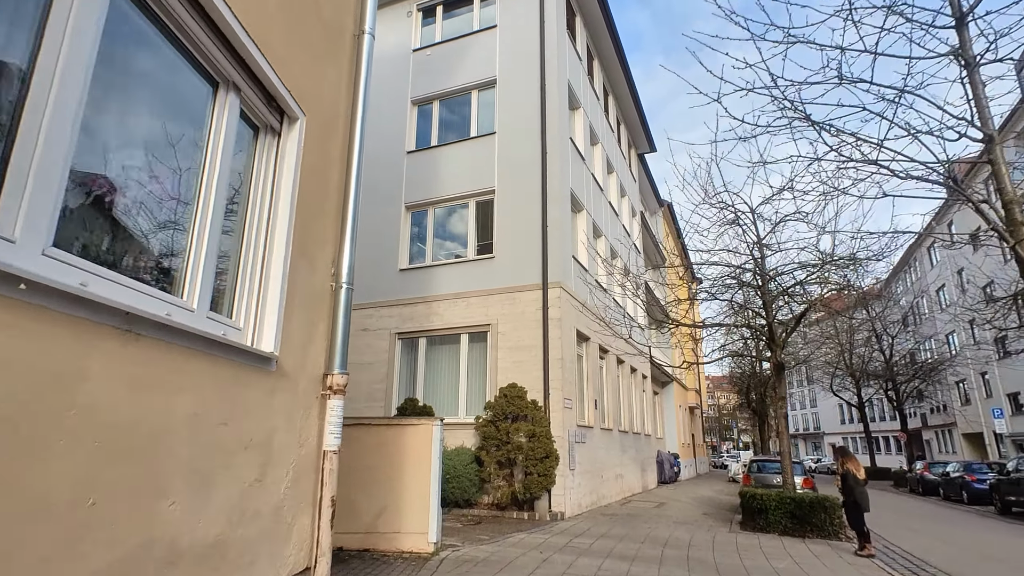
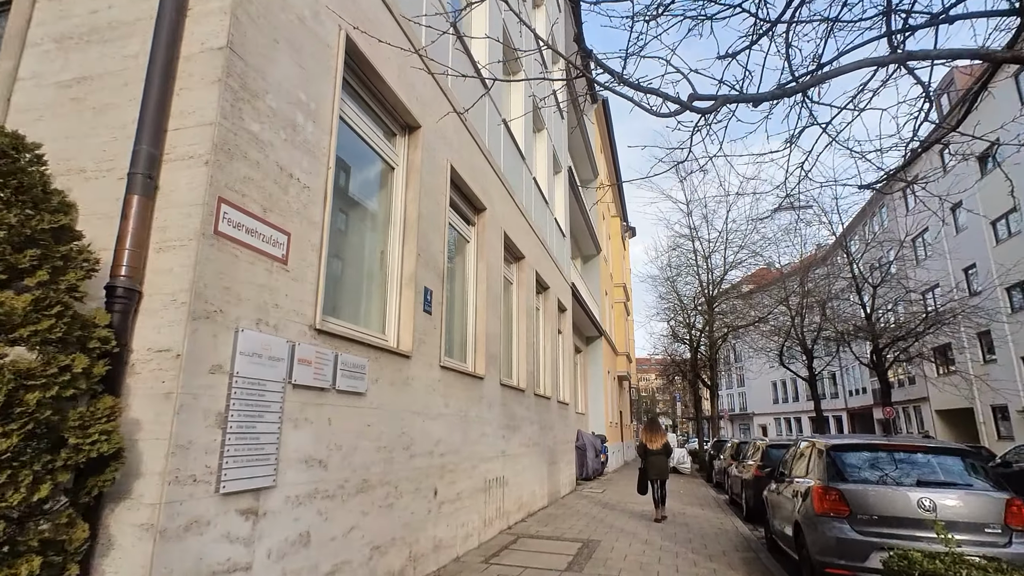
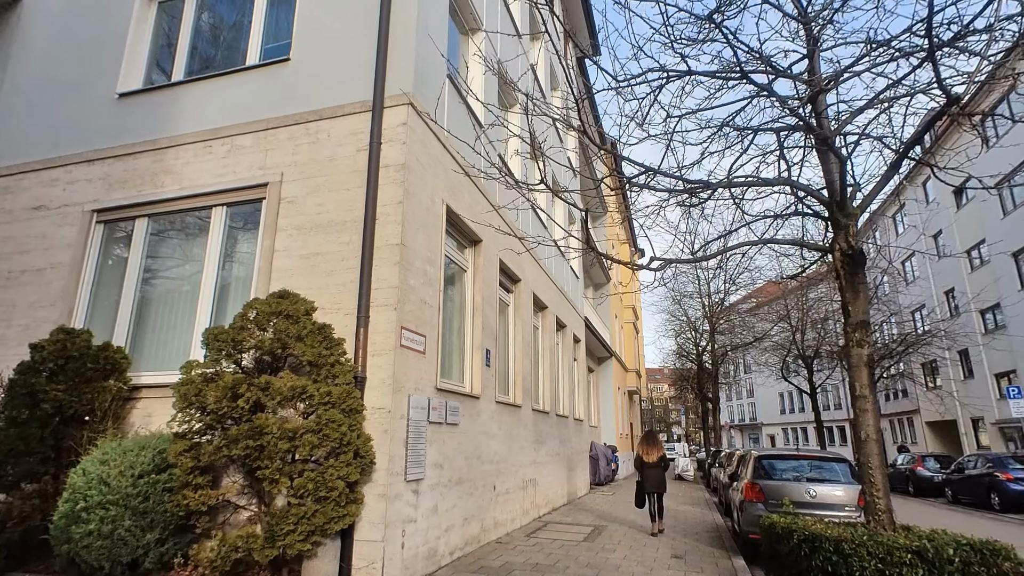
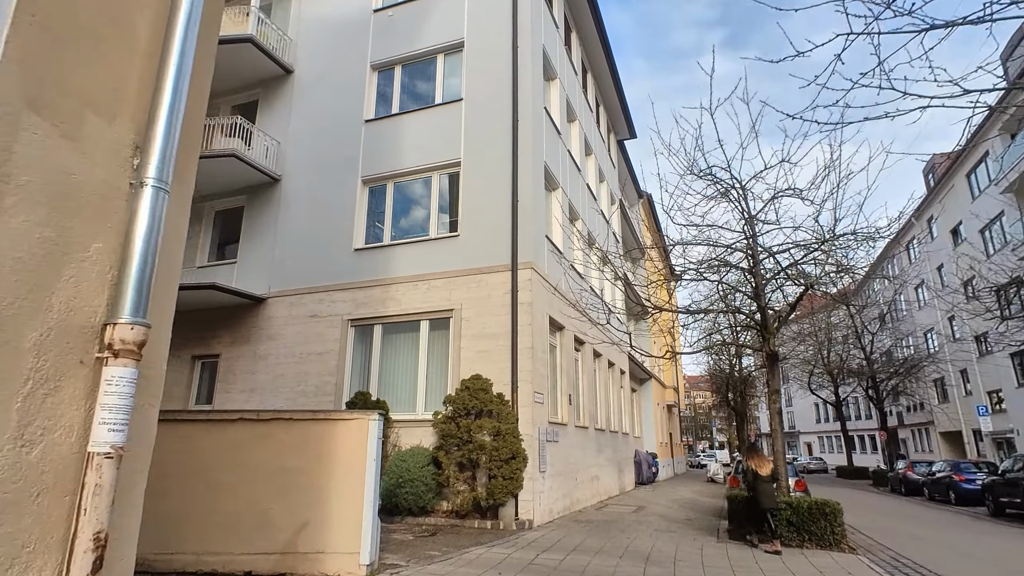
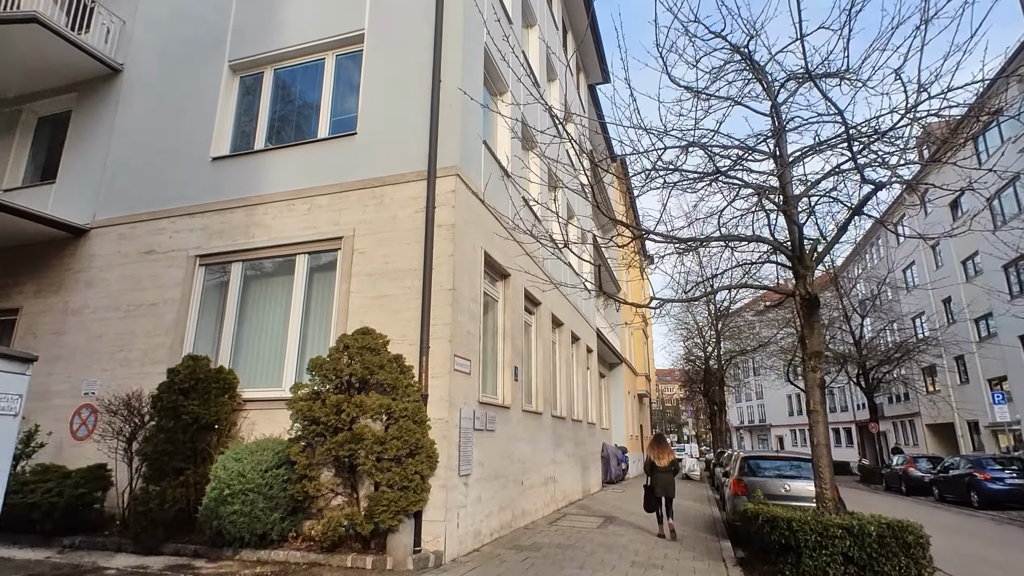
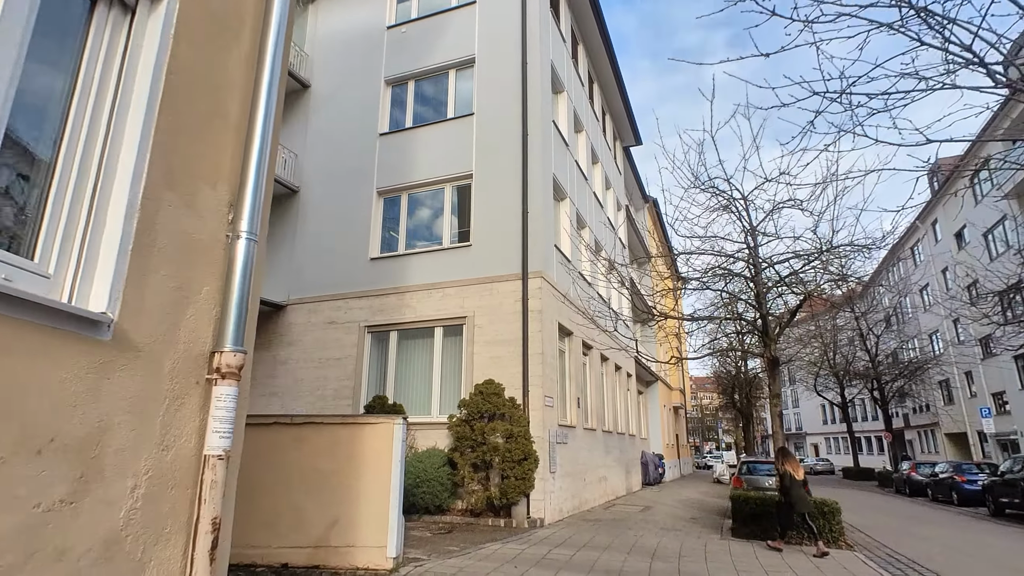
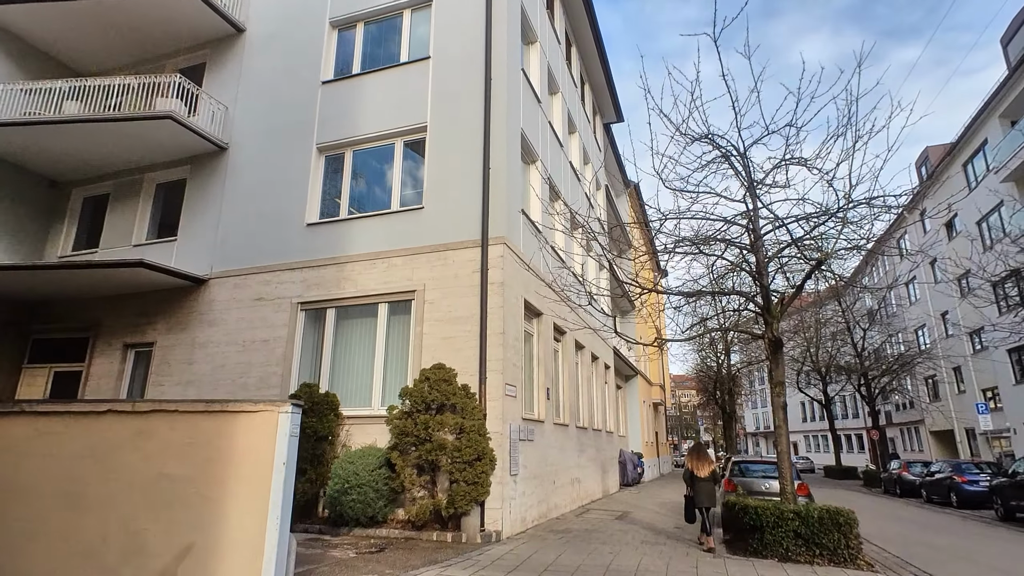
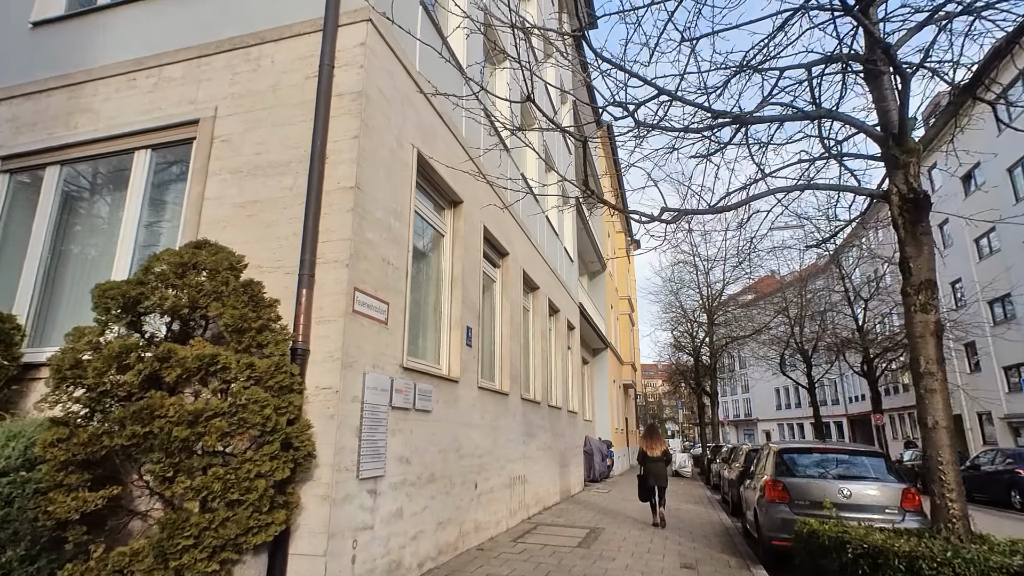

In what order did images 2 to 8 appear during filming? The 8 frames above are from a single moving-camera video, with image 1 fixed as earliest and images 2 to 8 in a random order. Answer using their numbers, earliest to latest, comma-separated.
6, 4, 7, 5, 3, 8, 2
